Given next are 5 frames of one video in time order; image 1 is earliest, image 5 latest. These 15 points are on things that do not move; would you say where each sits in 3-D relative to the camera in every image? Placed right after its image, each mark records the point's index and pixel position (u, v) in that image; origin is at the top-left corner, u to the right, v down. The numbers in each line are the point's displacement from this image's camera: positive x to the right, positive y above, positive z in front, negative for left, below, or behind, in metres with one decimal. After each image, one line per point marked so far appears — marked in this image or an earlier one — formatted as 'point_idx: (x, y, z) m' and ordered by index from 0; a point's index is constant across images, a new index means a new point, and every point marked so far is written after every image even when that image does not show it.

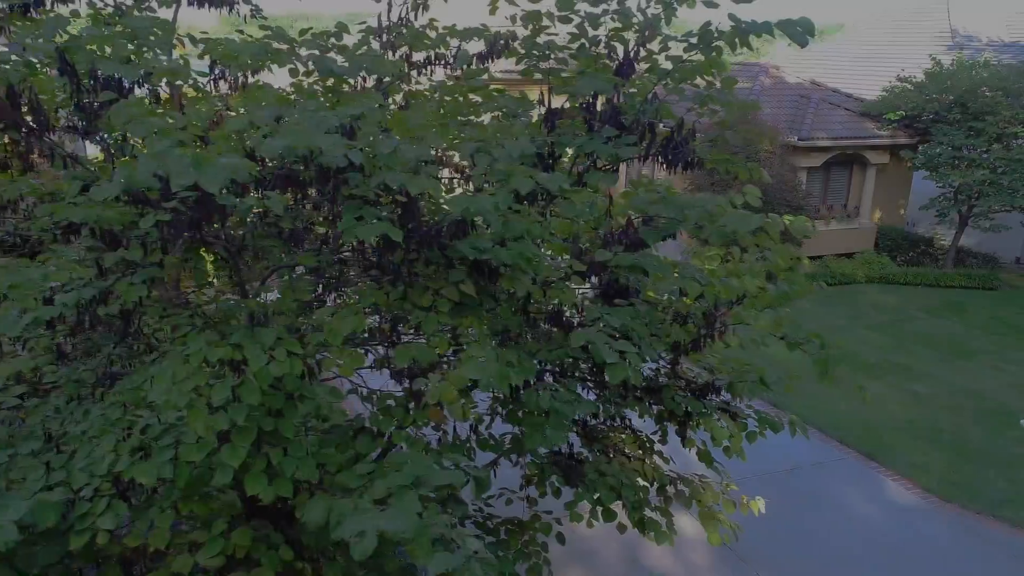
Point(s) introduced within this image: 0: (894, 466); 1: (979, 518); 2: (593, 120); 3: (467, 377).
0: (+4.9, -2.2, +9.5) m
1: (+5.3, -2.5, +8.5) m
2: (+0.4, +1.0, +4.3) m
3: (-0.2, -0.3, +2.9) m
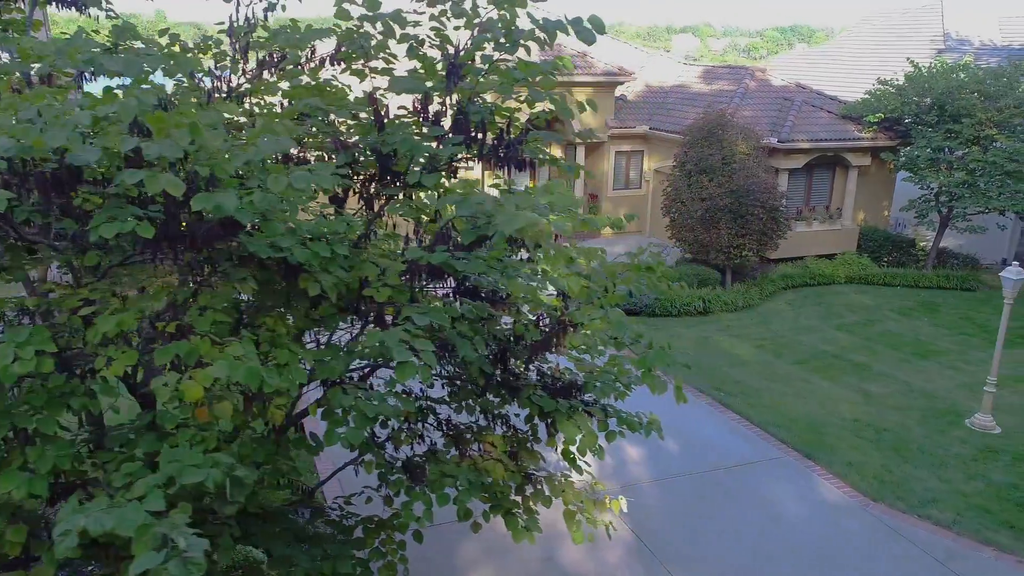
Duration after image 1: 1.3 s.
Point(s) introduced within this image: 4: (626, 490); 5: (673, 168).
0: (+4.0, -2.2, +9.5) m
1: (+4.4, -2.5, +8.4) m
2: (-0.5, +1.0, +4.3) m
3: (-1.2, -0.3, +2.9) m
4: (+1.3, -2.3, +8.7) m
5: (+4.0, +3.0, +18.6) m
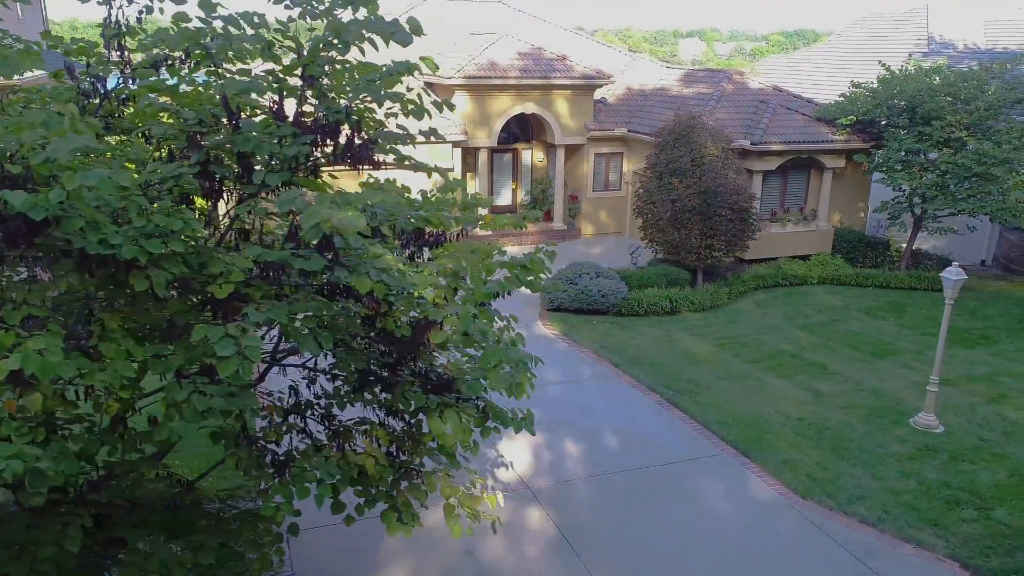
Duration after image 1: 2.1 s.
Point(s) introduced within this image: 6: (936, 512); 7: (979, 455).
0: (+3.2, -2.2, +9.5) m
1: (+3.6, -2.5, +8.5) m
2: (-1.4, +1.0, +4.4) m
3: (-2.0, -0.3, +3.0) m
4: (+0.5, -2.3, +8.7) m
5: (+3.2, +3.0, +18.7) m
6: (+4.8, -2.6, +8.6) m
7: (+6.2, -2.2, +10.0) m
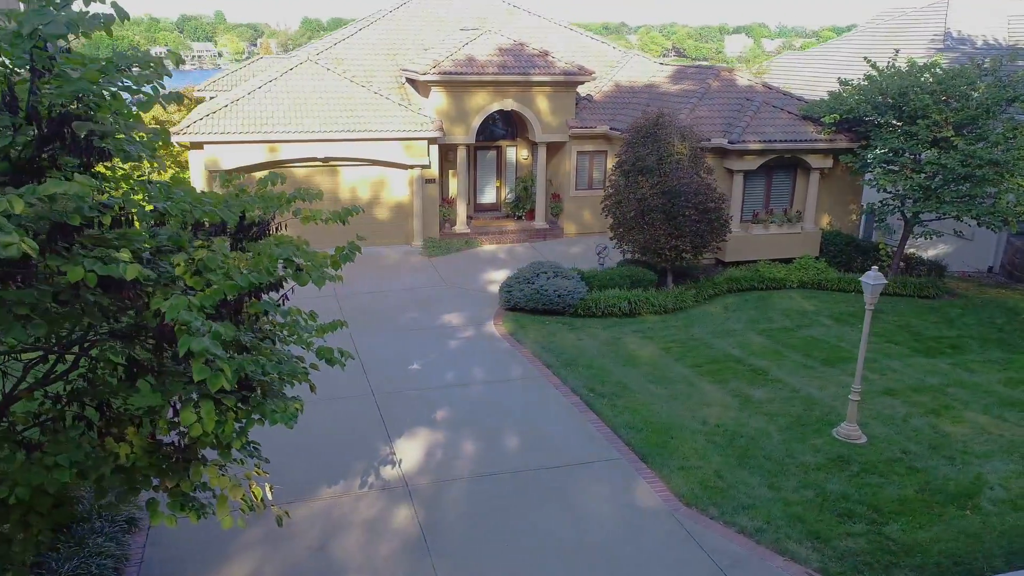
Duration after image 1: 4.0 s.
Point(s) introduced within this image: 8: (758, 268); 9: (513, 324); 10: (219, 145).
0: (+1.8, -2.2, +9.2) m
1: (+2.2, -2.6, +8.2) m
2: (-2.9, +1.0, +4.4) m
3: (-3.7, -0.2, +3.0) m
4: (-0.9, -2.3, +8.7) m
5: (+2.5, +2.9, +18.4) m
6: (+3.4, -2.6, +8.3) m
7: (+4.8, -2.3, +9.6) m
8: (+6.4, +0.5, +19.5) m
9: (0.0, -0.7, +15.4) m
10: (-7.5, +3.7, +19.3) m
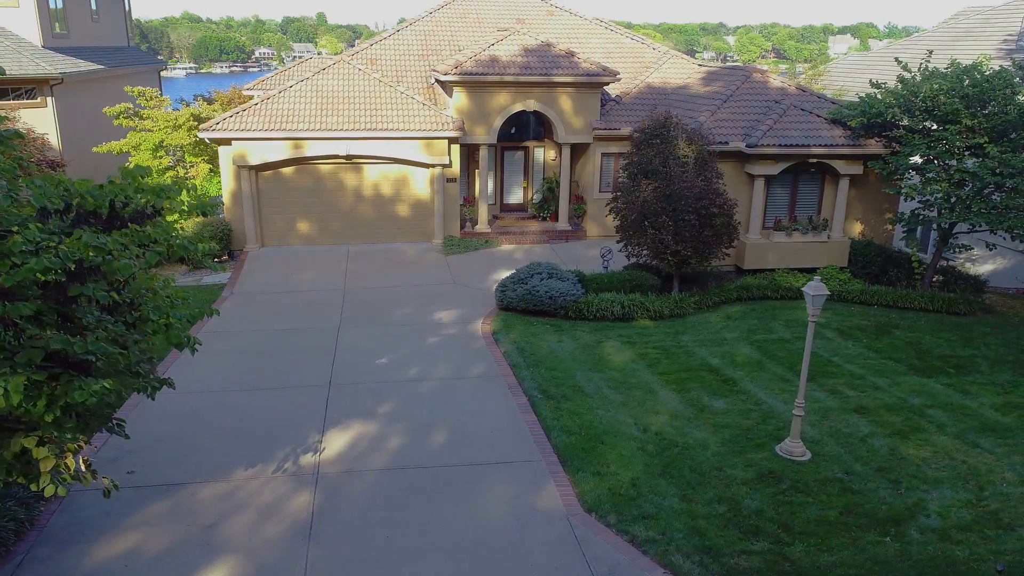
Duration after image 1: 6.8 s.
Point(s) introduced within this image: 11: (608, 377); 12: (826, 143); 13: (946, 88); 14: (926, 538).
0: (+0.8, -2.2, +9.2) m
1: (+1.0, -2.6, +8.1) m
2: (-4.4, +1.2, +4.9) m
3: (-5.3, -0.1, +3.6) m
4: (-2.0, -2.2, +8.9) m
5: (+2.7, +2.9, +18.2) m
6: (+2.2, -2.7, +8.0) m
7: (+3.8, -2.4, +9.2) m
8: (+6.6, +0.2, +18.9) m
9: (-0.2, -0.7, +15.5) m
10: (-7.2, +4.0, +20.2) m
11: (+1.6, -1.5, +12.5) m
12: (+8.1, +3.7, +19.2) m
13: (+10.4, +4.7, +18.0) m
14: (+4.5, -2.7, +8.2) m
